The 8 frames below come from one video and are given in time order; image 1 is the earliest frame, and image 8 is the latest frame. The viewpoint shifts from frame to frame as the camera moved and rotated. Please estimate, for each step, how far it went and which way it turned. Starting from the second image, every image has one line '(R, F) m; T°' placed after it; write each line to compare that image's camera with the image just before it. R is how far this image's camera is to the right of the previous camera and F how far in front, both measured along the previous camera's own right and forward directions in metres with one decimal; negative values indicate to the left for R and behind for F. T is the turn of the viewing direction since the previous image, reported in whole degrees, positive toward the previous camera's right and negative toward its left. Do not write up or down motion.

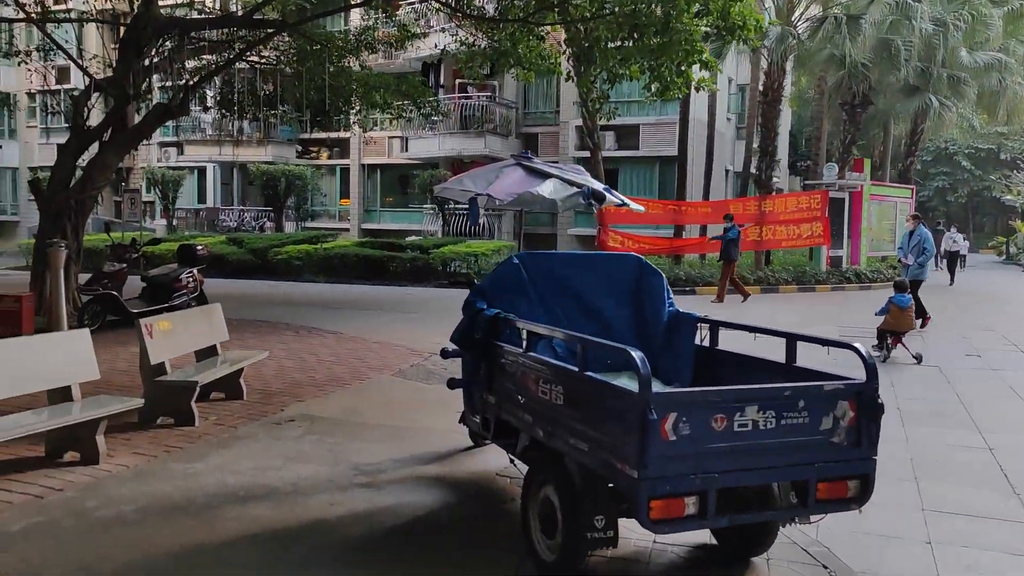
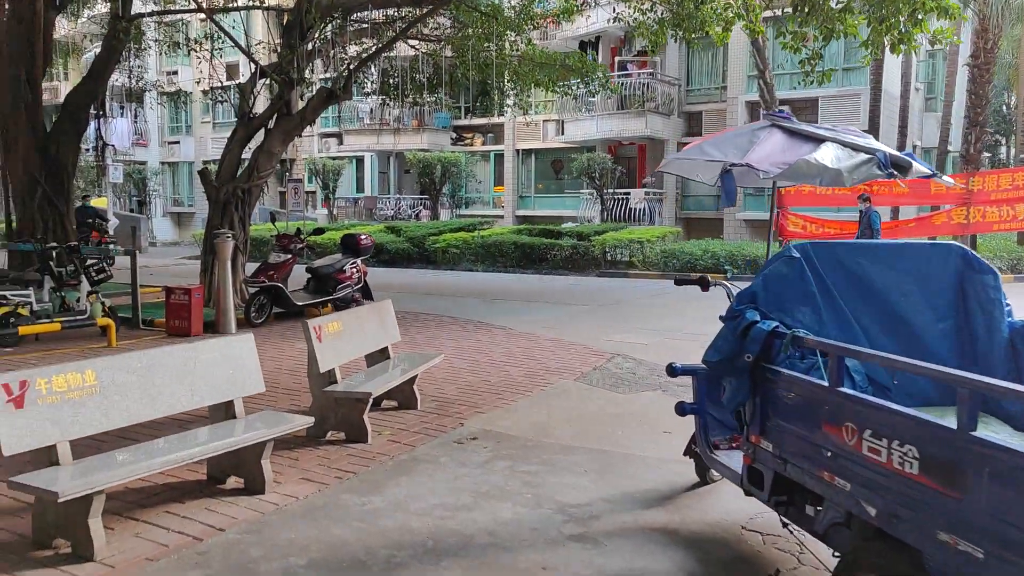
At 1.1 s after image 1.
(-0.4, +0.9) m; -10°
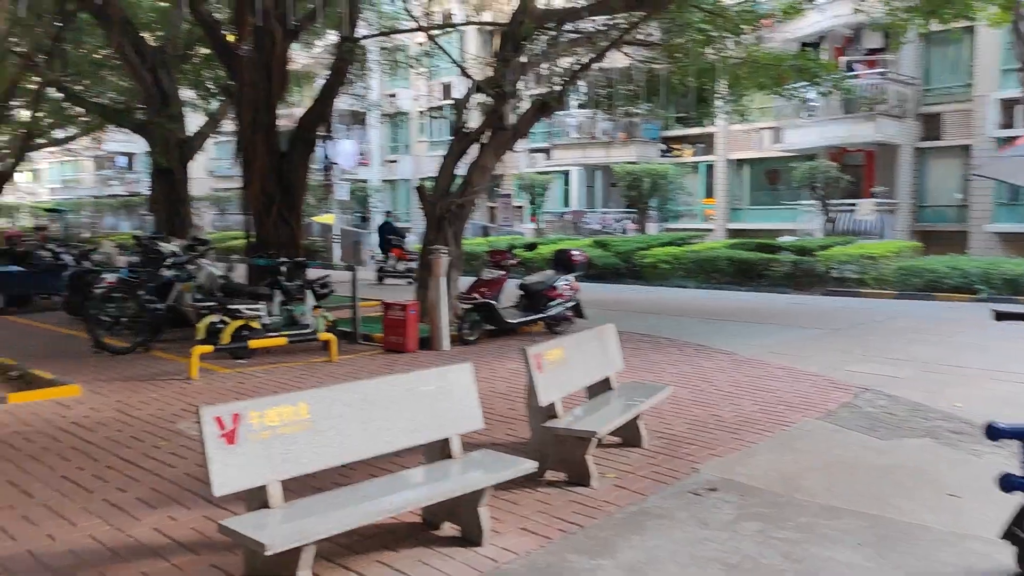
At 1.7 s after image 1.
(-0.2, +0.5) m; -14°
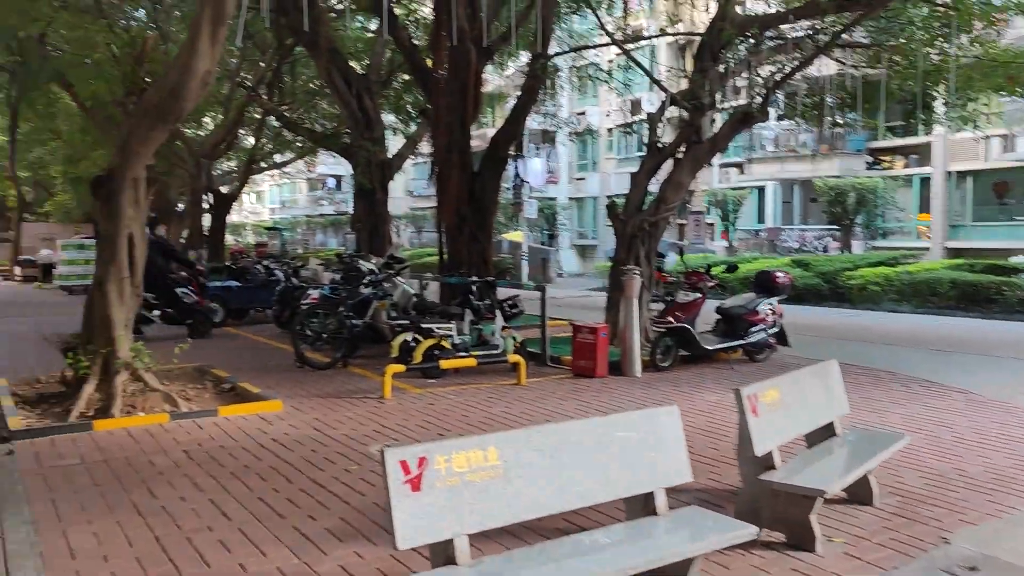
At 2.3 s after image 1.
(-0.1, +0.4) m; -13°
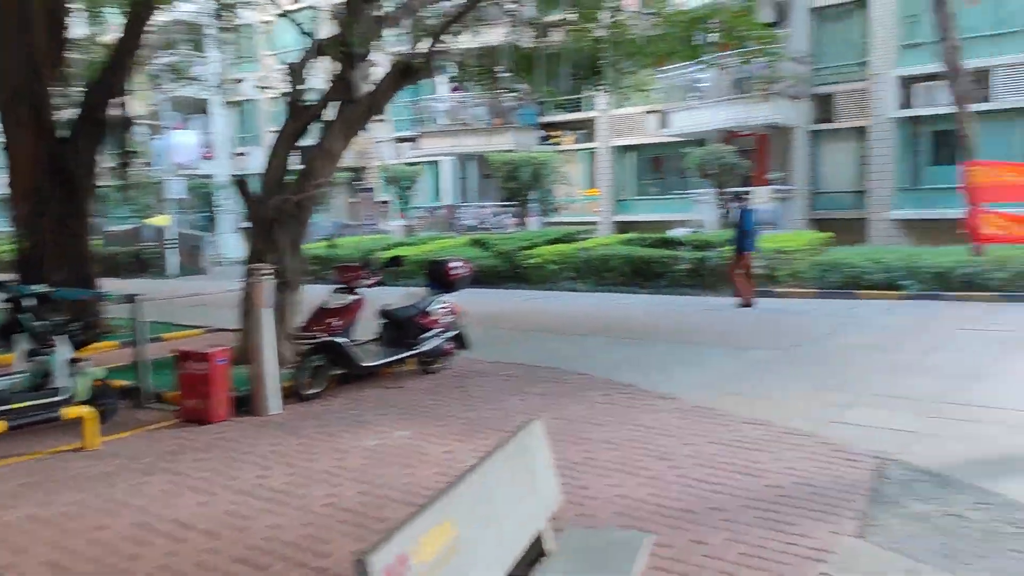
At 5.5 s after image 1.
(+0.7, +2.1) m; +21°
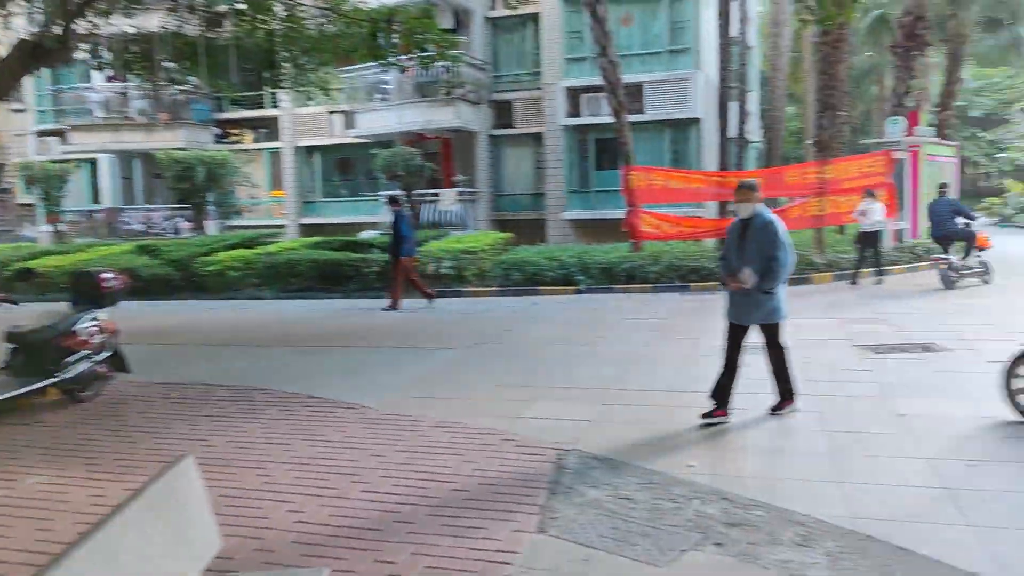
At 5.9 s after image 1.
(+0.2, +0.3) m; +20°
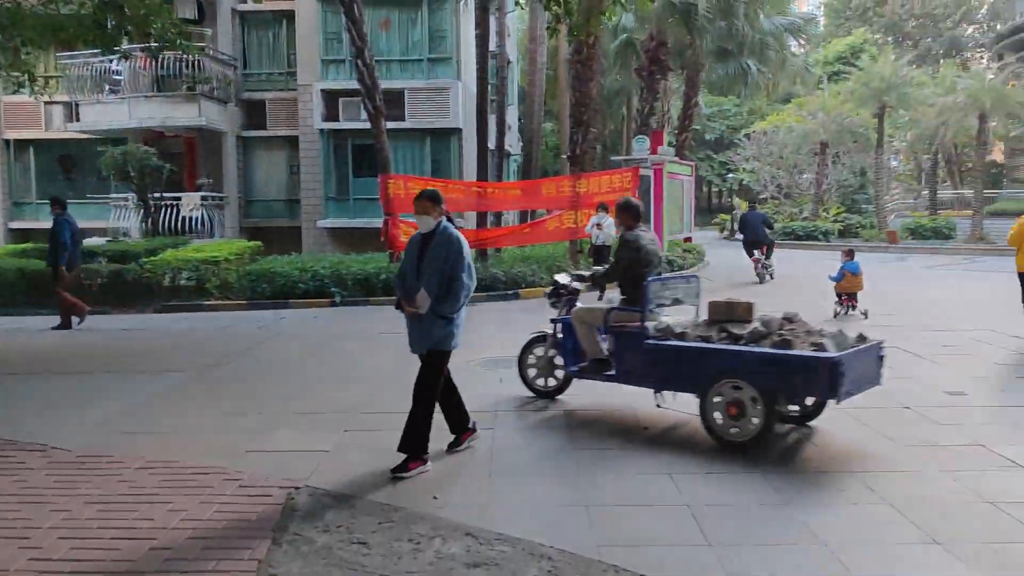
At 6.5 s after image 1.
(+0.3, +0.5) m; +16°
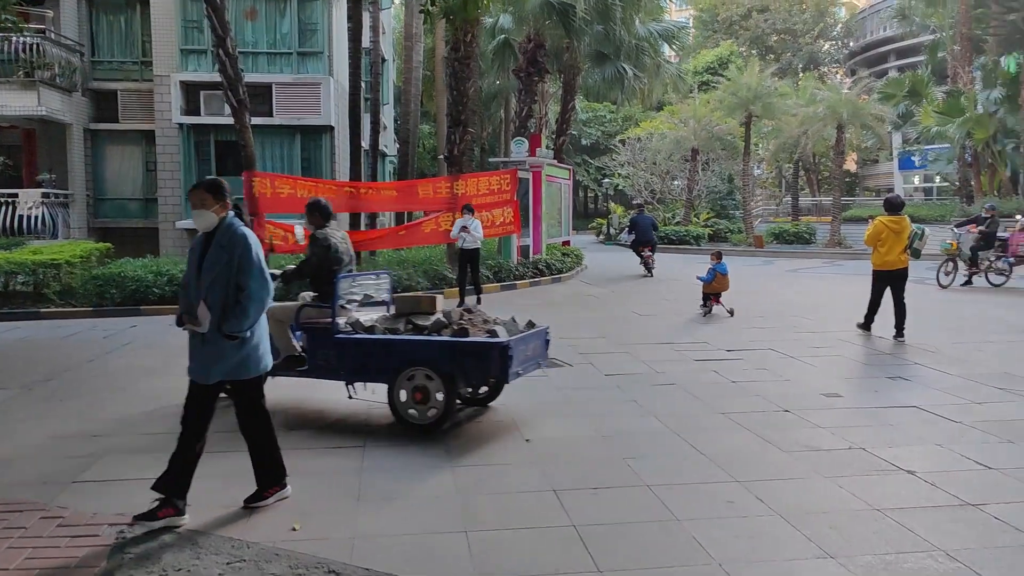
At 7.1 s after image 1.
(+0.1, +0.5) m; +8°
